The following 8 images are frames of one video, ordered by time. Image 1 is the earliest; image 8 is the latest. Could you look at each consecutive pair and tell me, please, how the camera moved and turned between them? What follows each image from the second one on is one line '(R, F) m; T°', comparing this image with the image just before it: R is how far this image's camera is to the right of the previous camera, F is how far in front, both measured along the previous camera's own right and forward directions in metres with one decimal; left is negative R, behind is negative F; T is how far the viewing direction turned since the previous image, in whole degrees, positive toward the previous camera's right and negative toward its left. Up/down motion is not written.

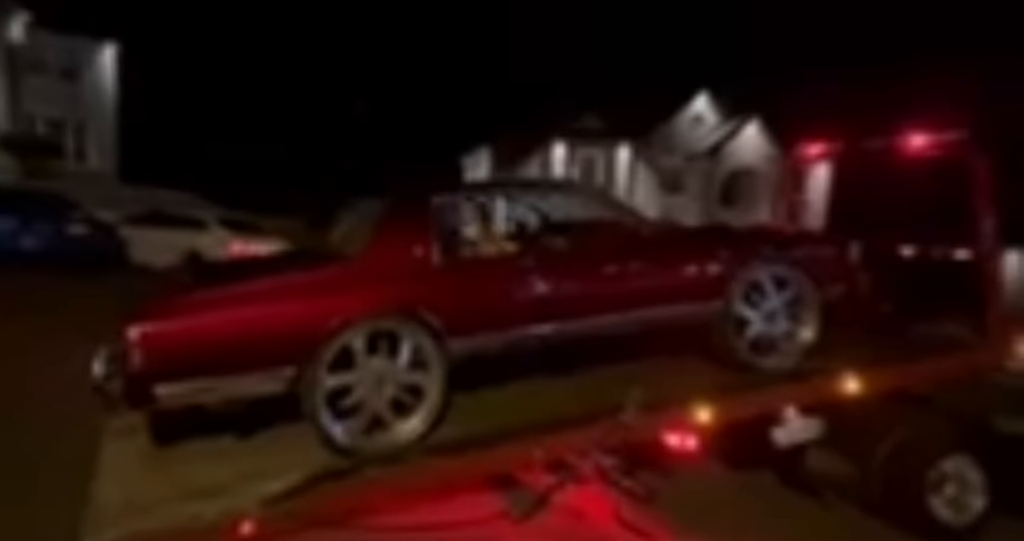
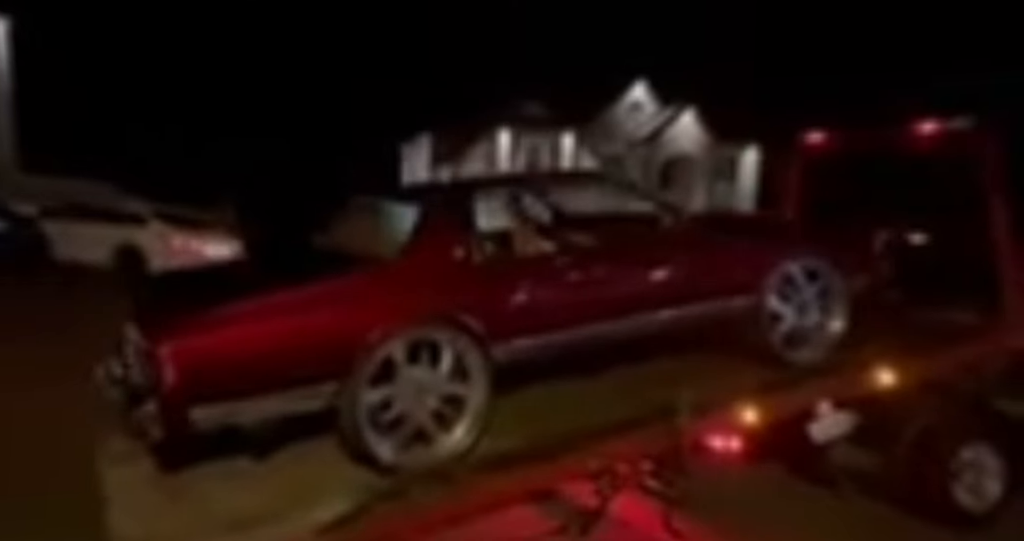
(-0.6, +0.3) m; +6°
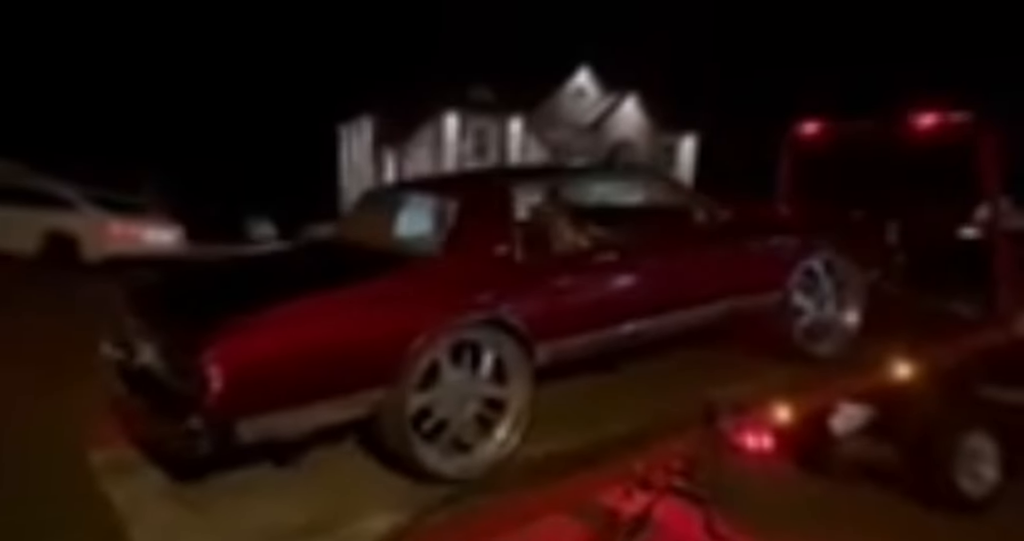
(-0.5, +0.2) m; +5°
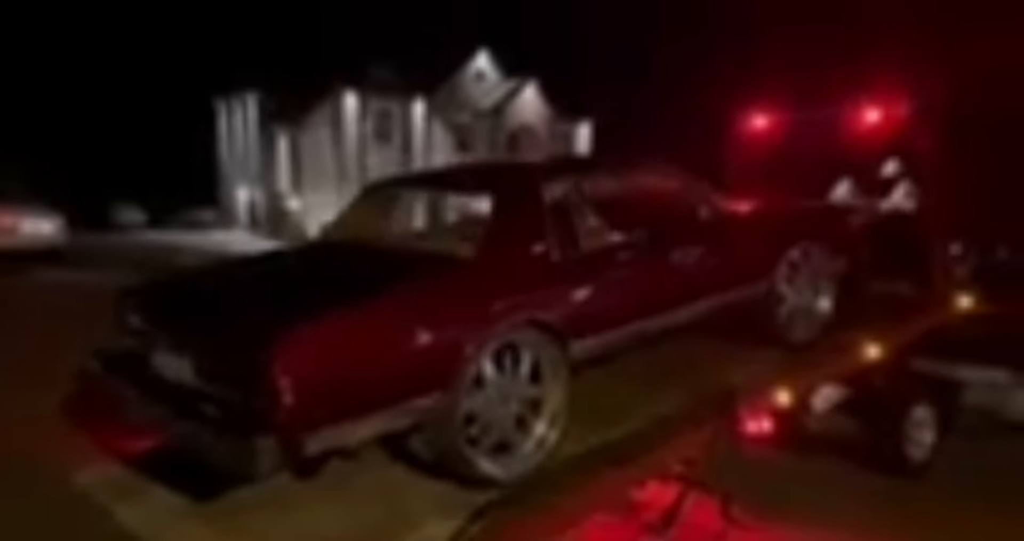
(-0.7, +0.1) m; +9°
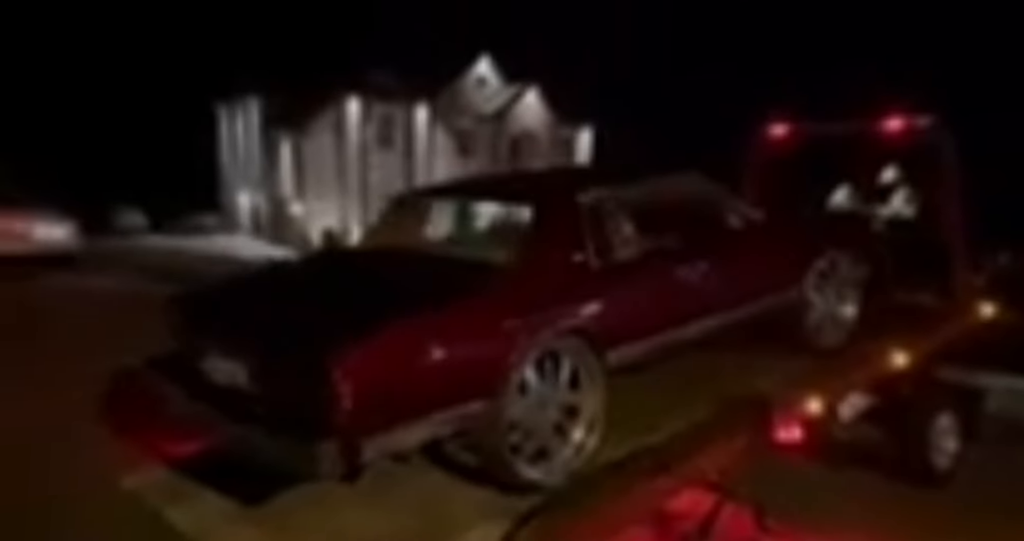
(-0.2, 0.0) m; 0°
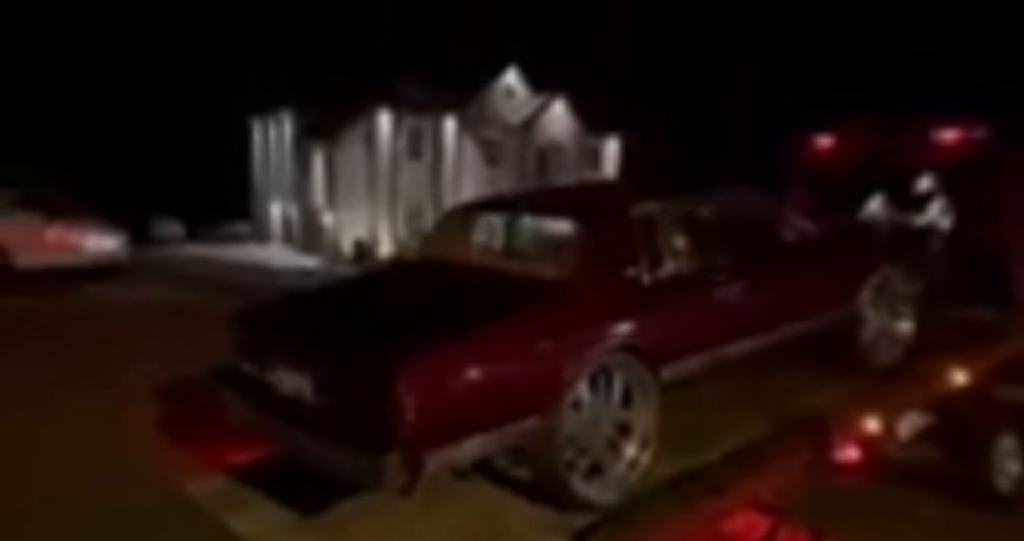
(-0.1, +0.1) m; -2°
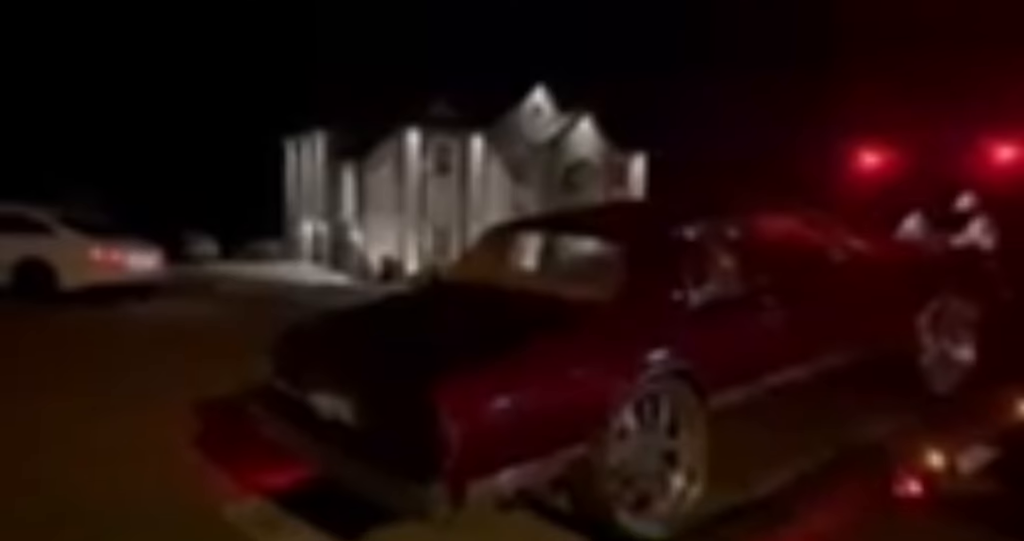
(-0.1, +0.1) m; -2°
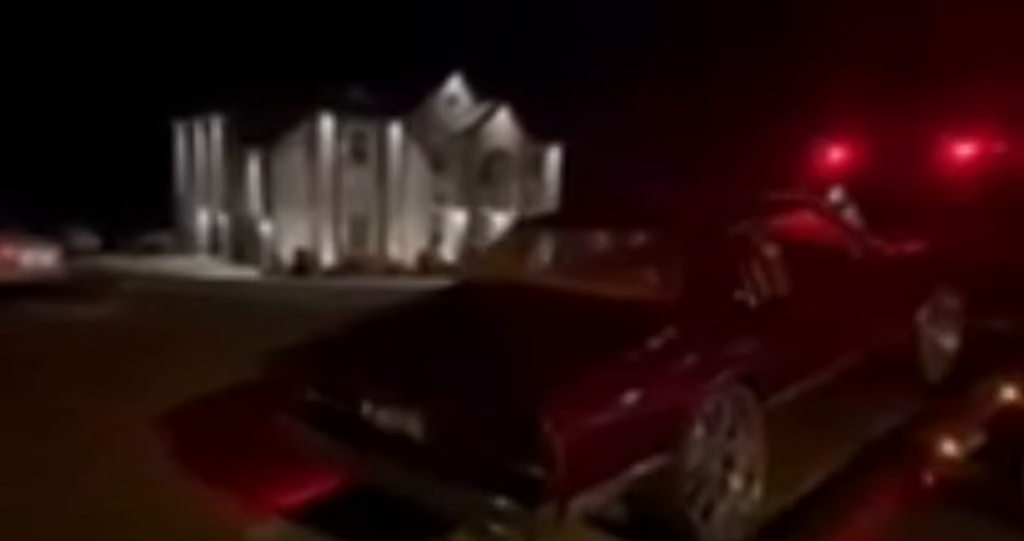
(-0.6, +0.2) m; +8°
